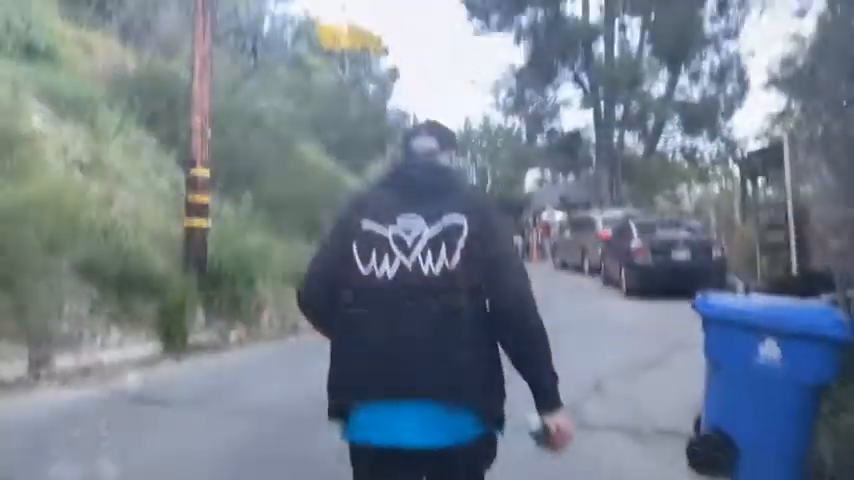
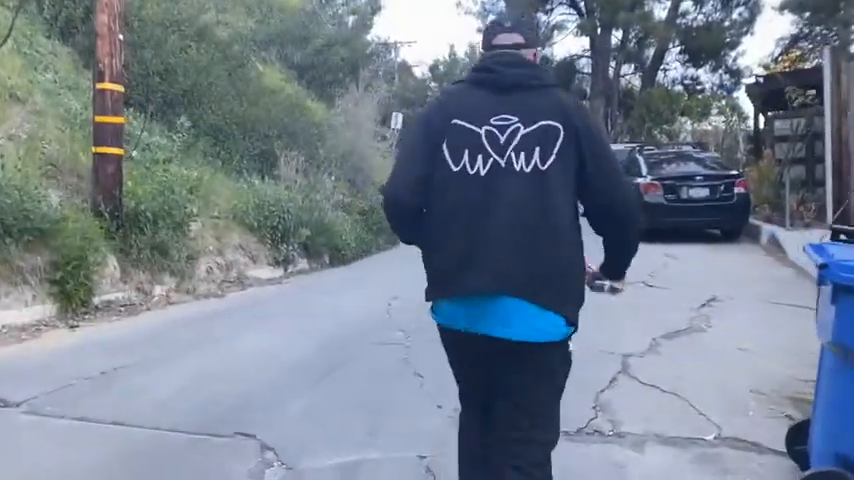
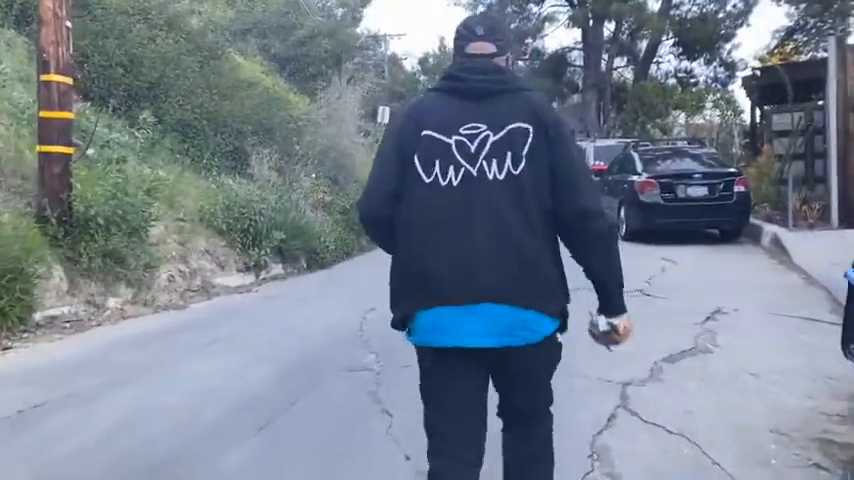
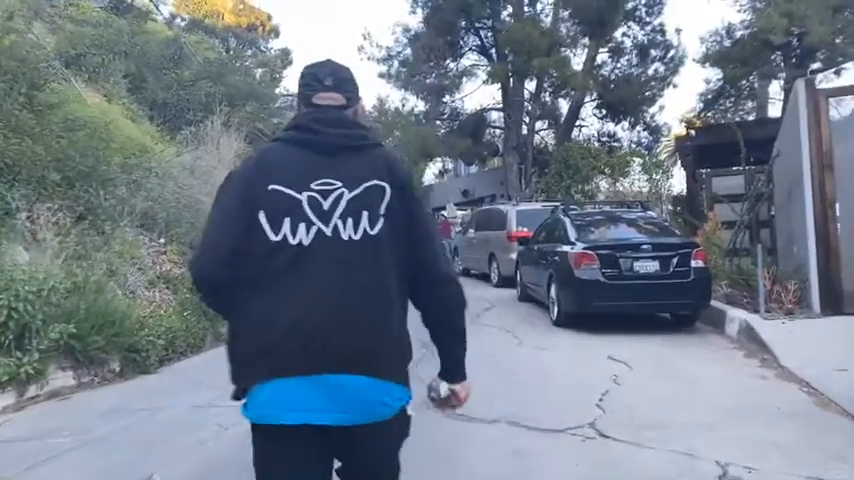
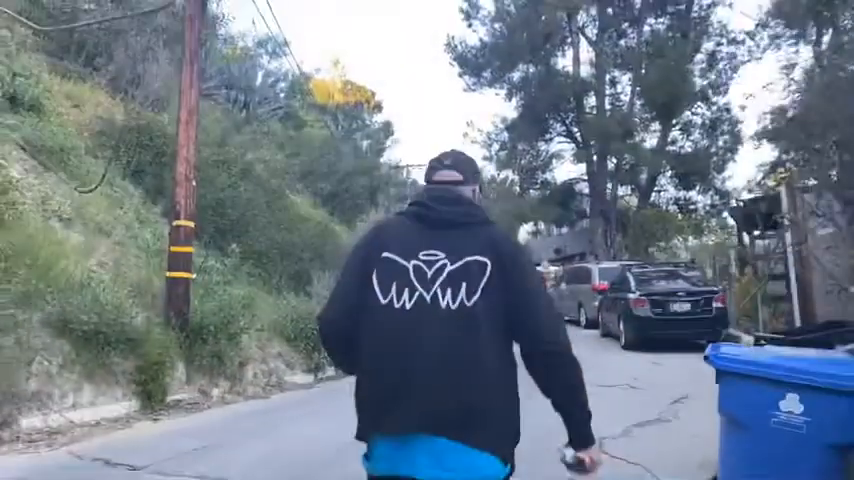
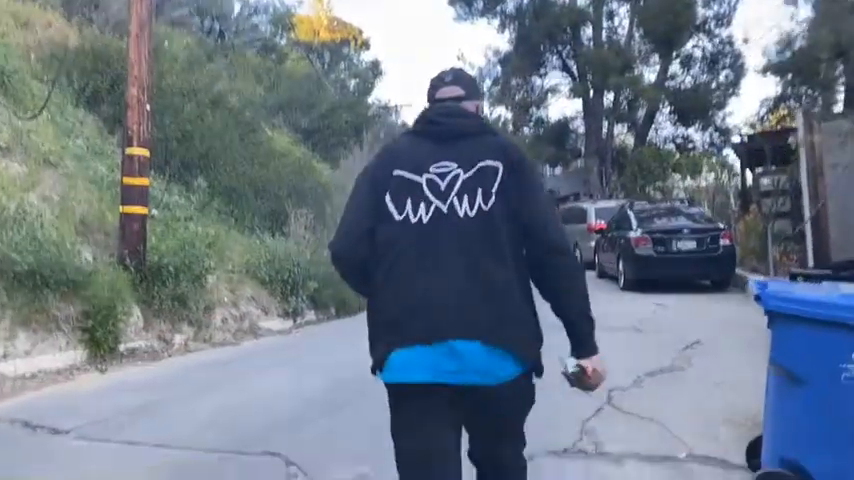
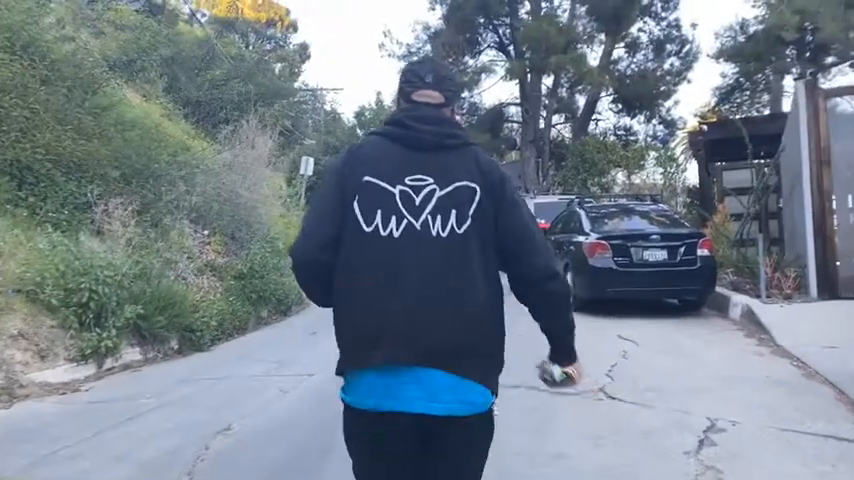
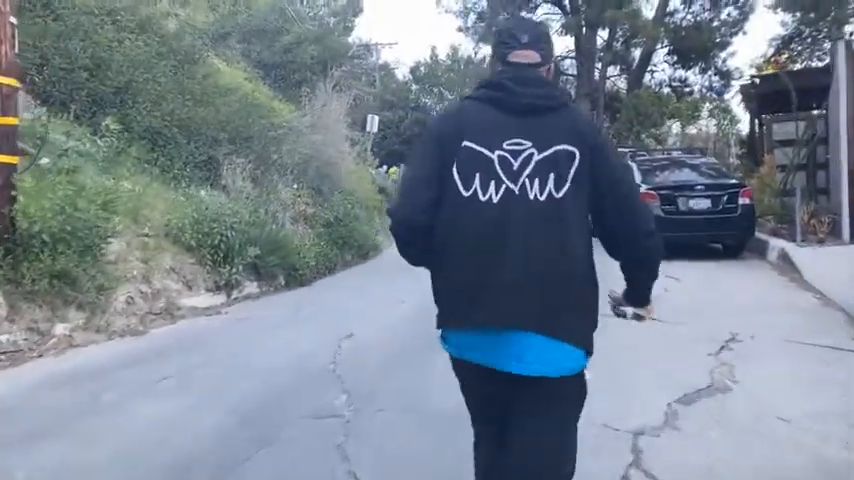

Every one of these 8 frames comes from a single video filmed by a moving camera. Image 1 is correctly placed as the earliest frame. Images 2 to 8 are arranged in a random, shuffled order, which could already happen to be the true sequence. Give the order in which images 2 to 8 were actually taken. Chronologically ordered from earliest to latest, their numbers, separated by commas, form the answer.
5, 6, 2, 3, 8, 7, 4
